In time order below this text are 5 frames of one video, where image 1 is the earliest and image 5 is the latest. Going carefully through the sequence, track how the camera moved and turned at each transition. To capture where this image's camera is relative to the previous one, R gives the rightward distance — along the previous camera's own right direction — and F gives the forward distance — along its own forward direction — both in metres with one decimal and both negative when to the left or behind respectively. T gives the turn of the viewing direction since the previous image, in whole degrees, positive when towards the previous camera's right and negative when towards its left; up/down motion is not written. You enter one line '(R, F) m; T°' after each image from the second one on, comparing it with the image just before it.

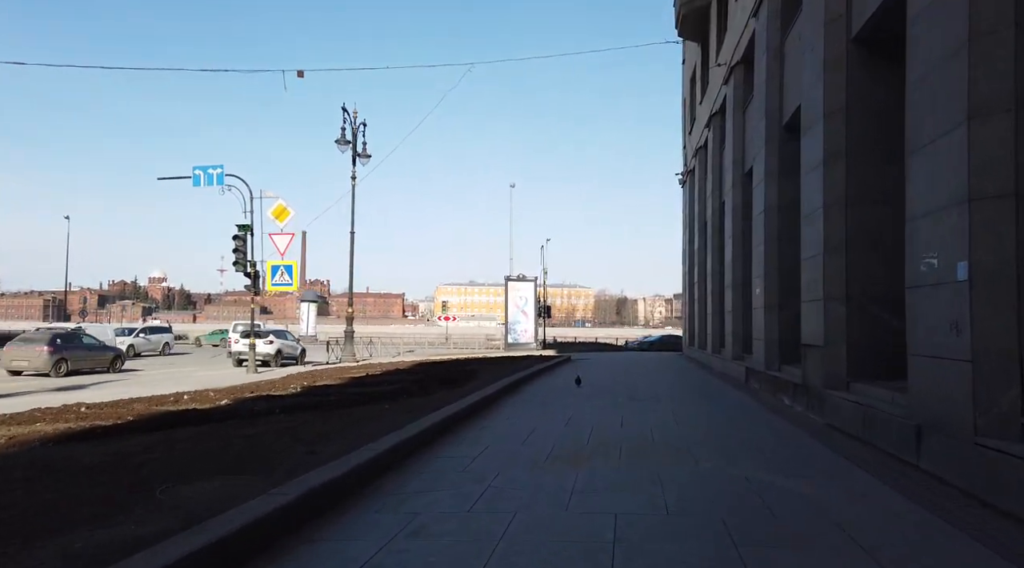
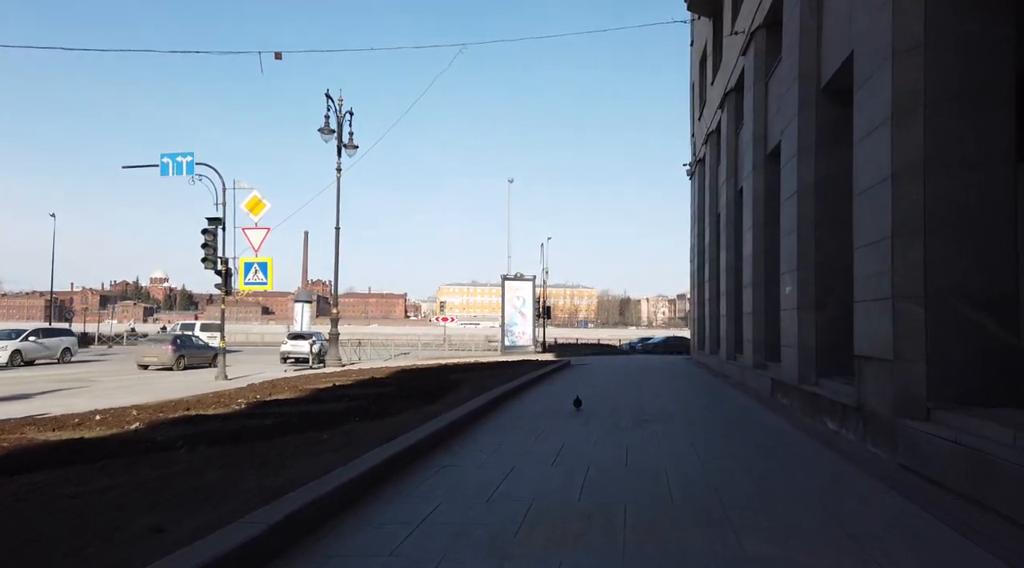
(+0.4, +2.7) m; 0°
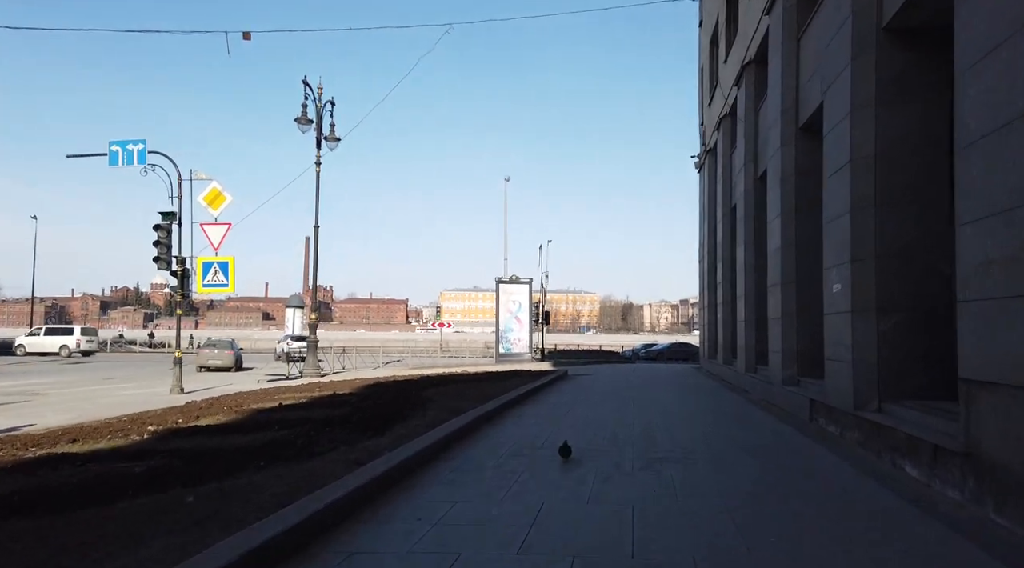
(+0.4, +3.0) m; 0°
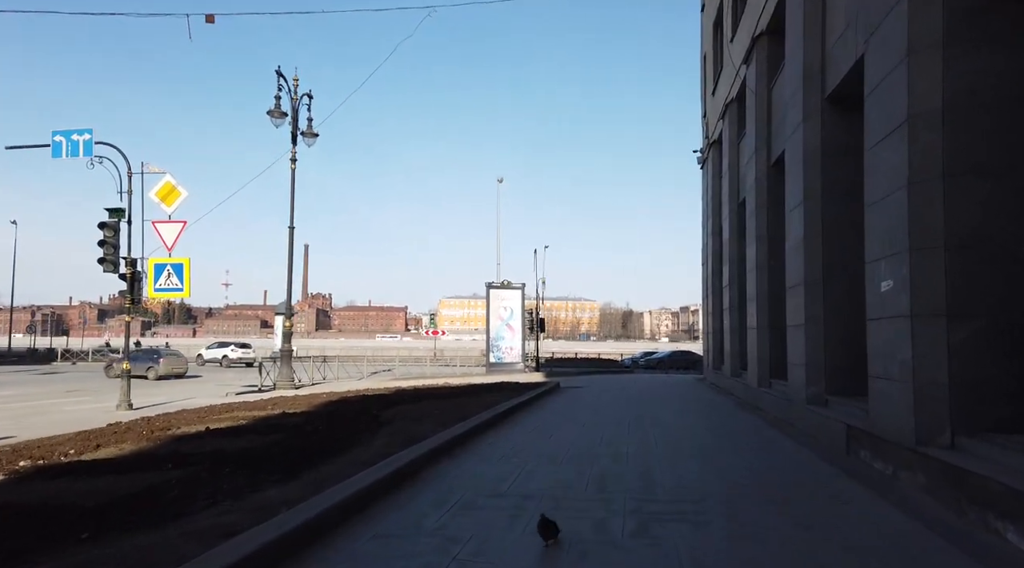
(+0.5, +2.4) m; 0°
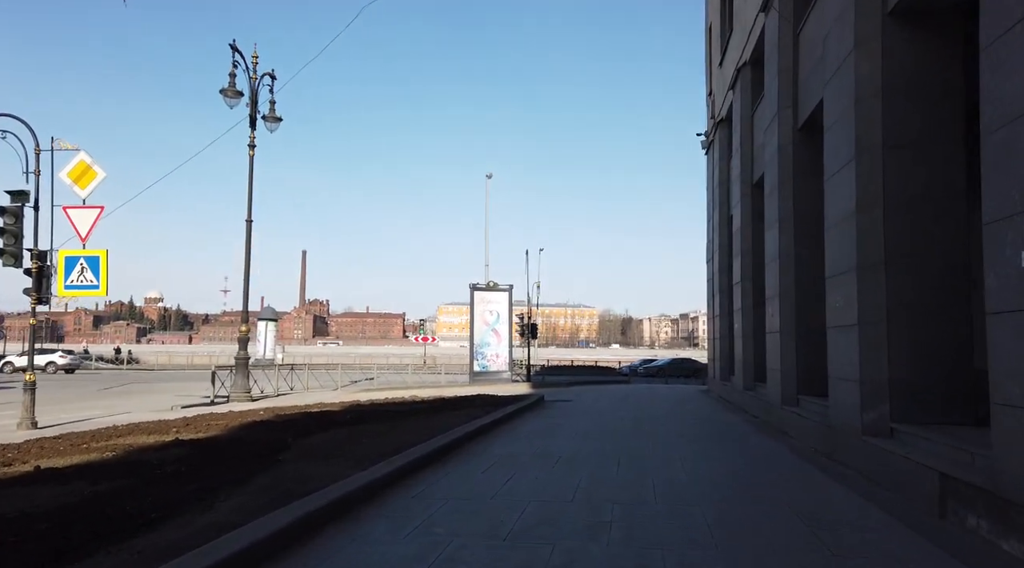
(+0.7, +3.4) m; 0°
